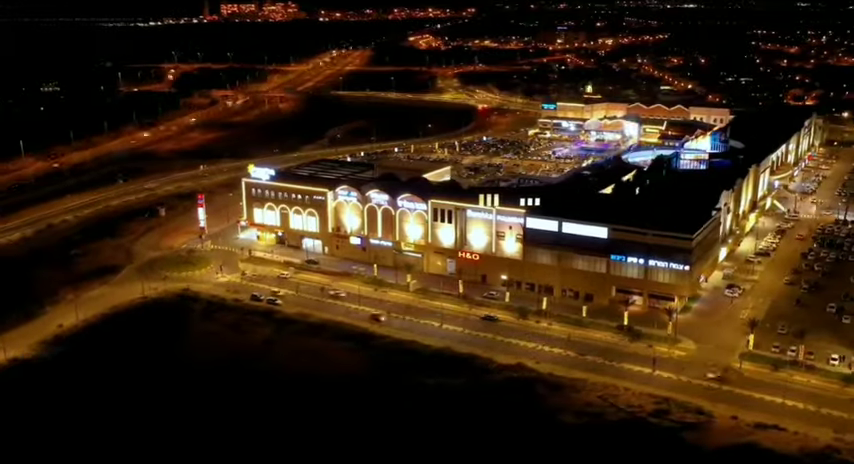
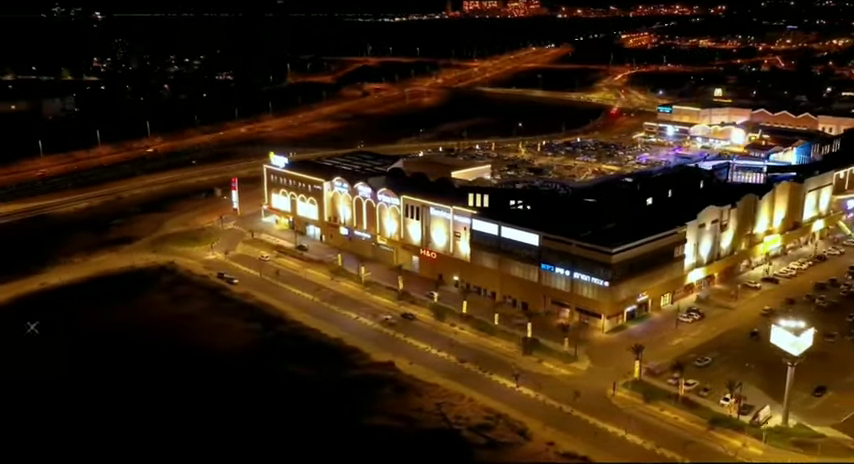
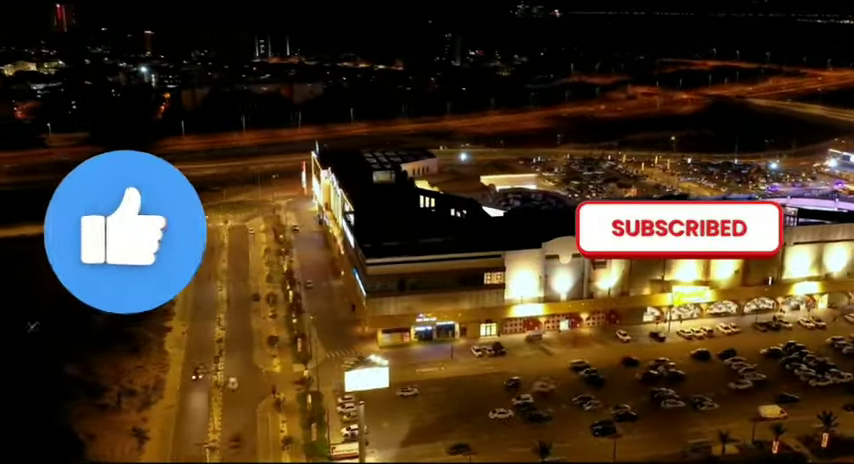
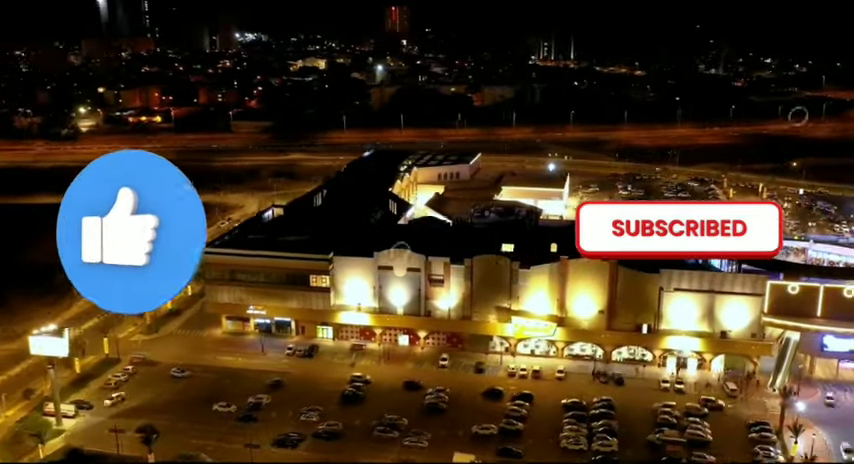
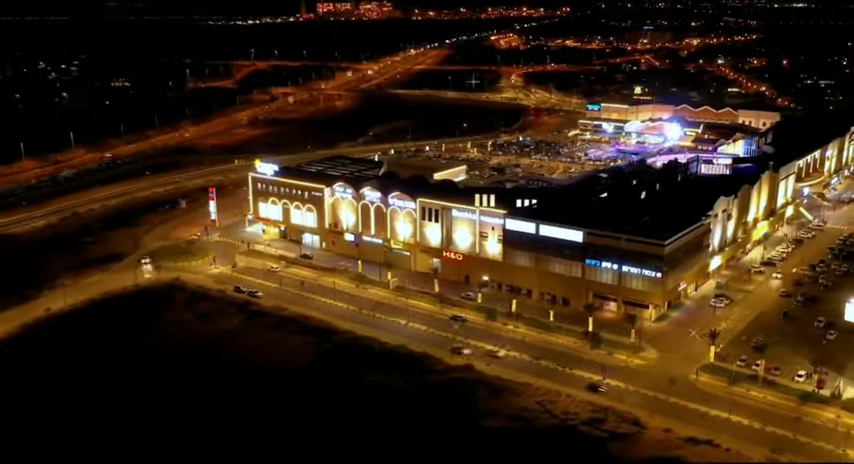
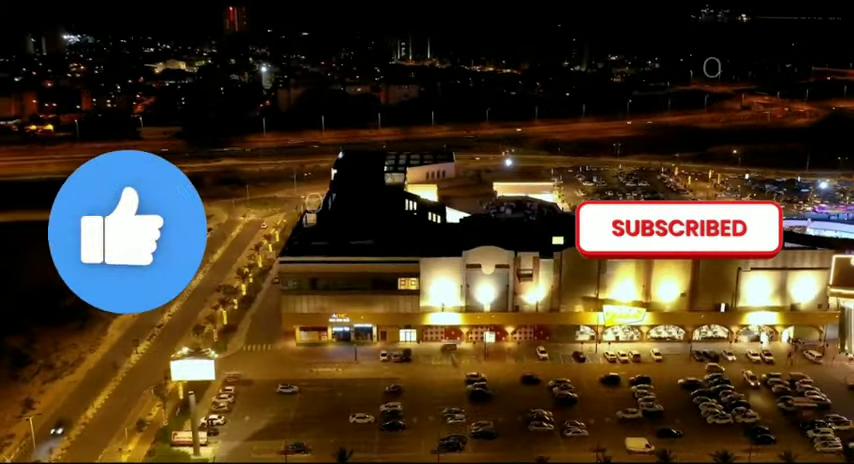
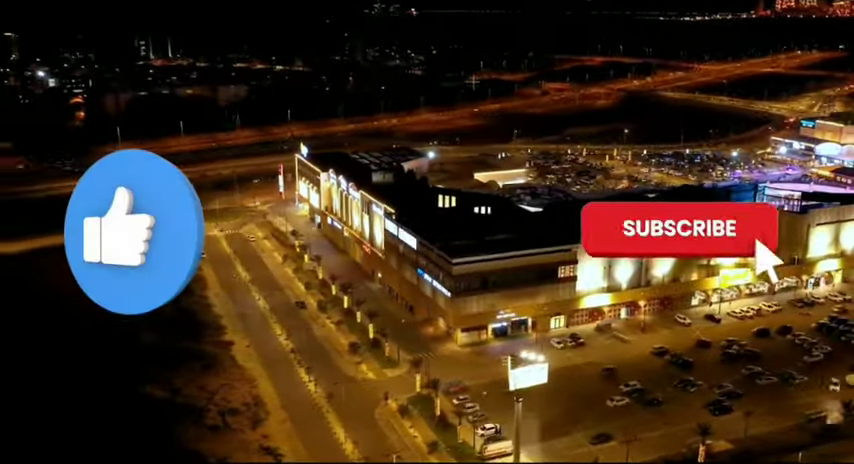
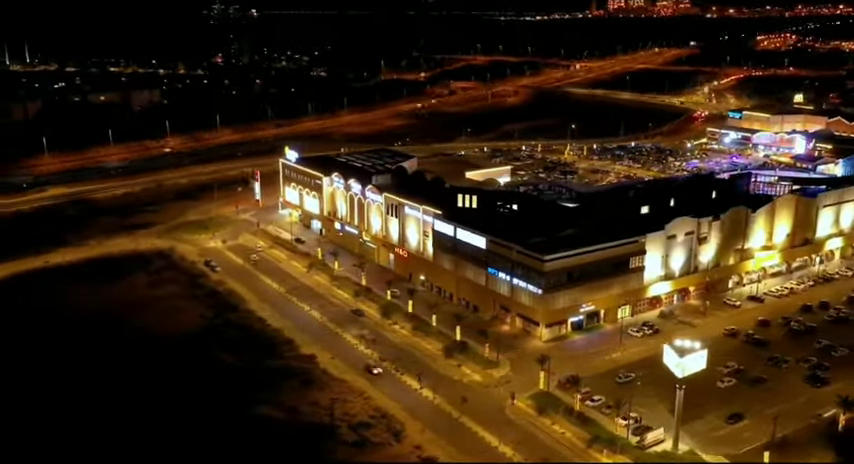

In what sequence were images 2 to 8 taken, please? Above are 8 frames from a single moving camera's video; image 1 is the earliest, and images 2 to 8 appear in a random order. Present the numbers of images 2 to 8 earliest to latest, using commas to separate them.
5, 2, 8, 7, 3, 6, 4
